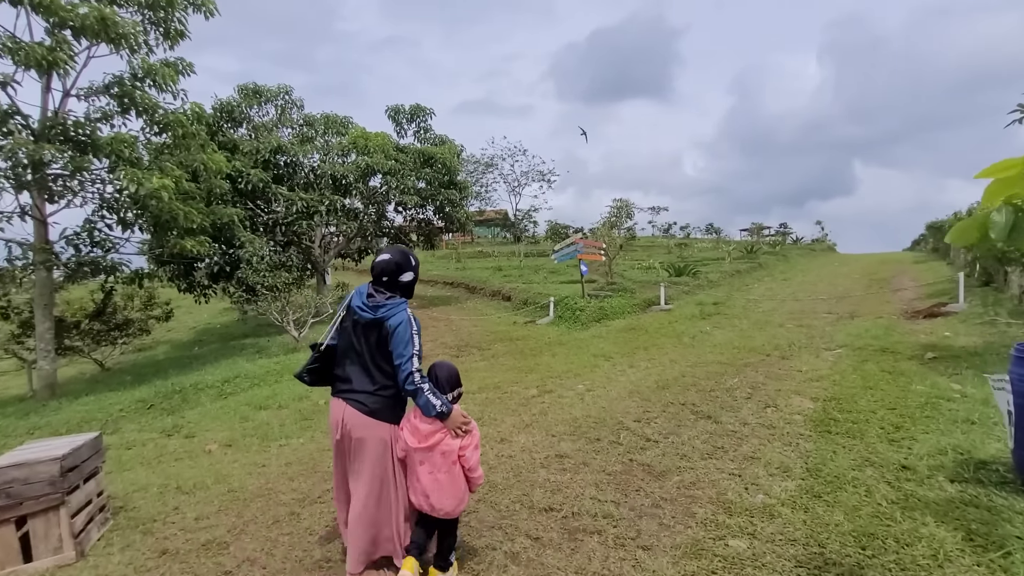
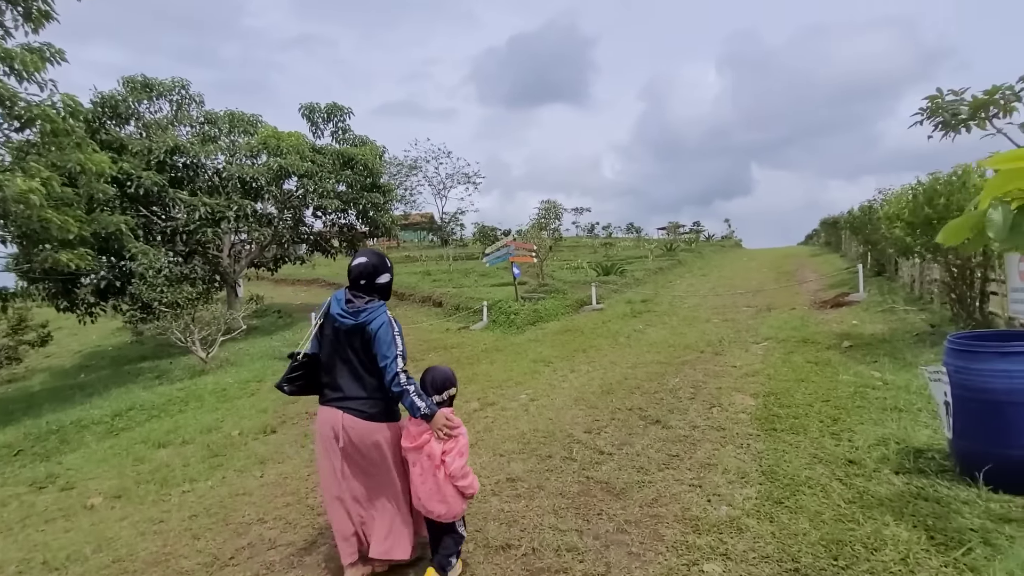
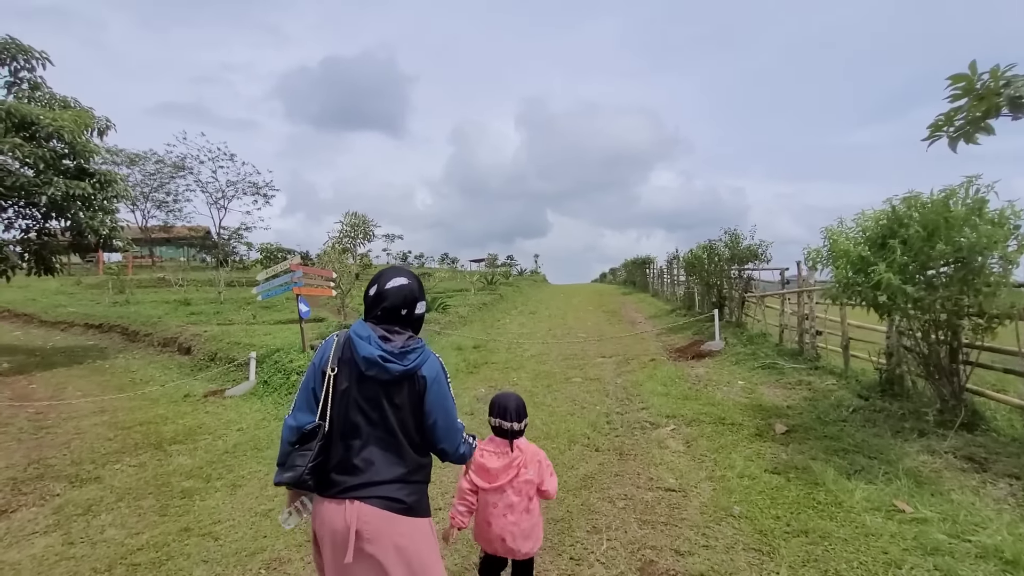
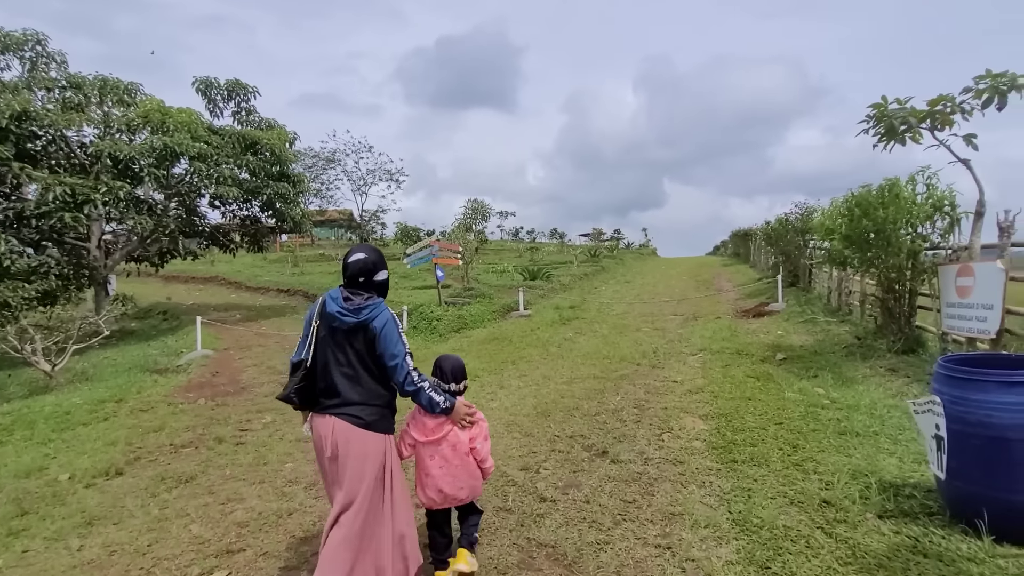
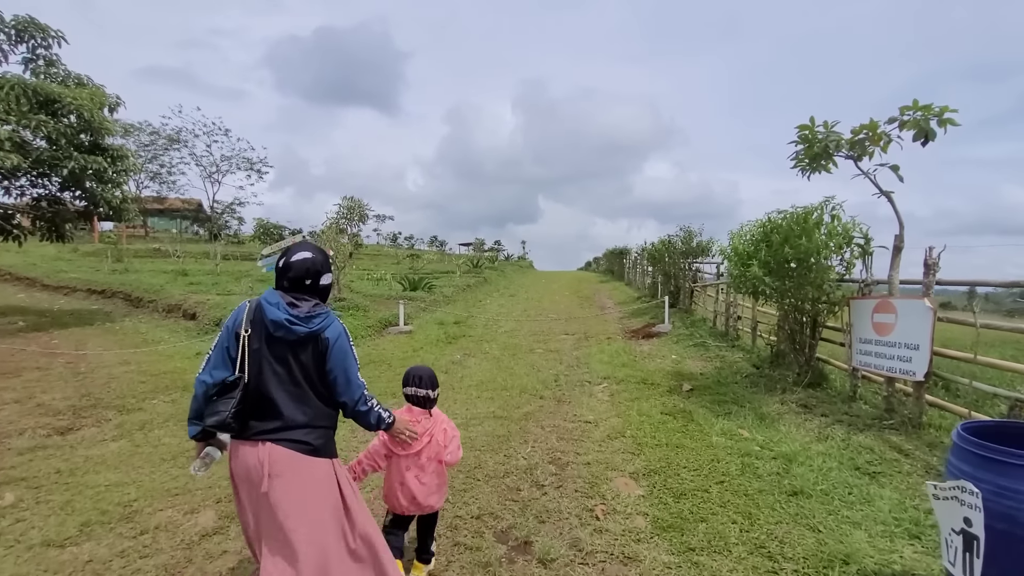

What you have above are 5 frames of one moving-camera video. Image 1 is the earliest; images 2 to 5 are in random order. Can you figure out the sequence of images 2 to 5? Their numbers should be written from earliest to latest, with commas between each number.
2, 4, 5, 3
